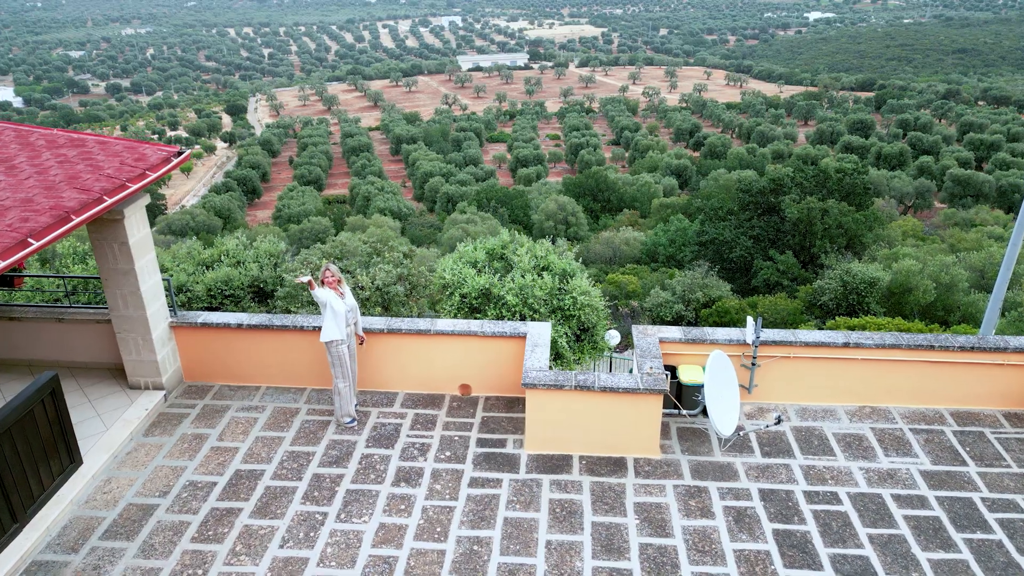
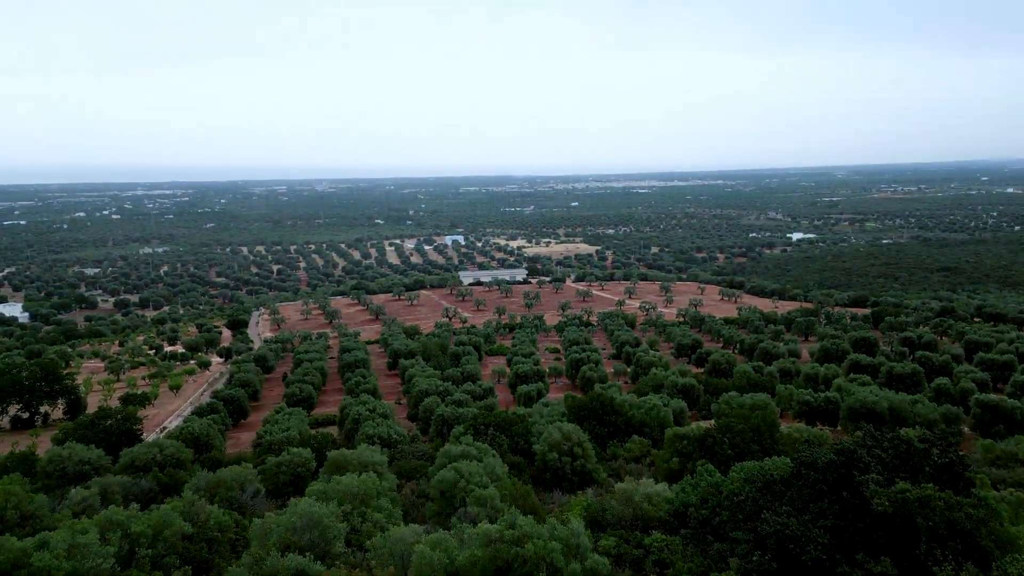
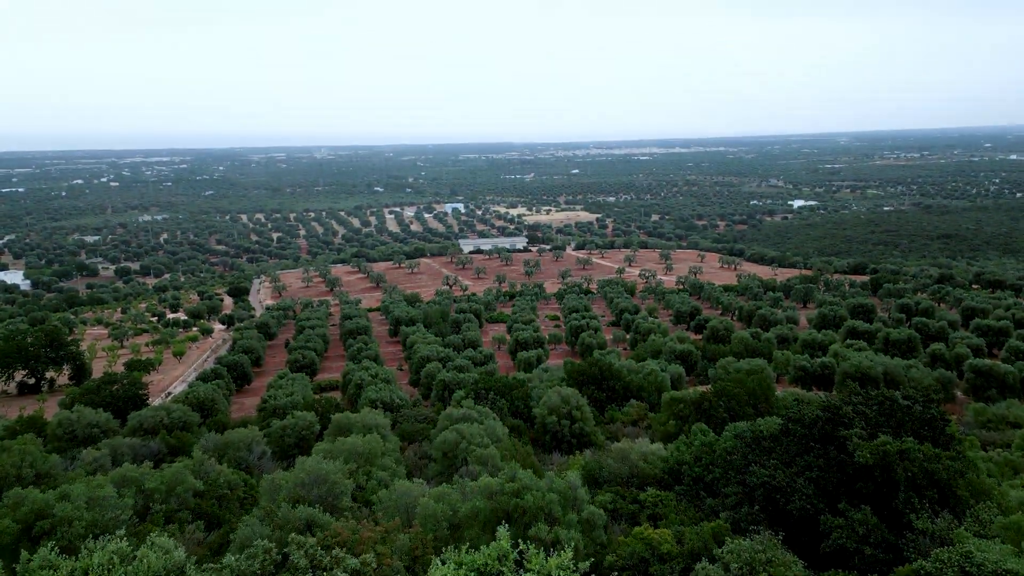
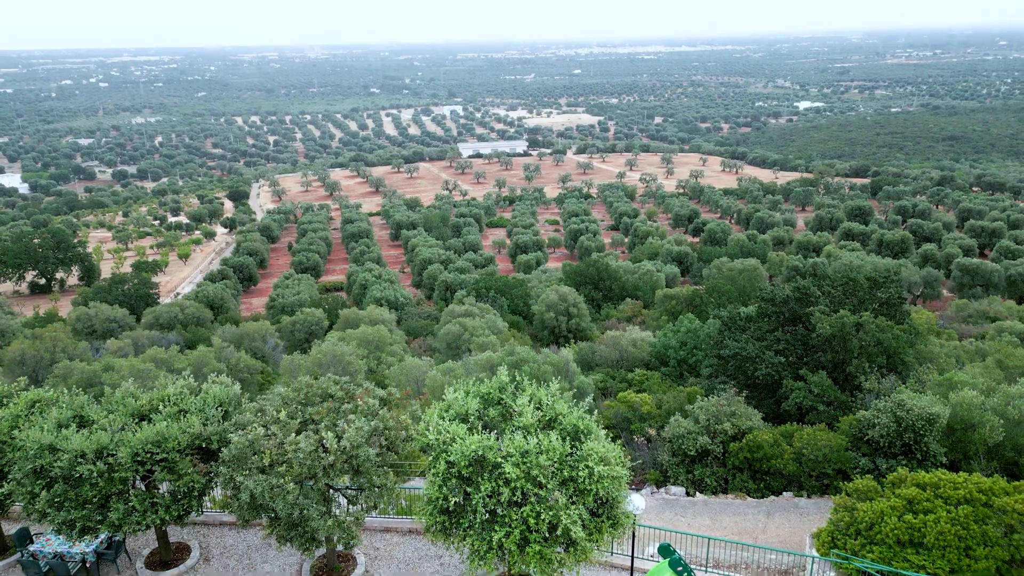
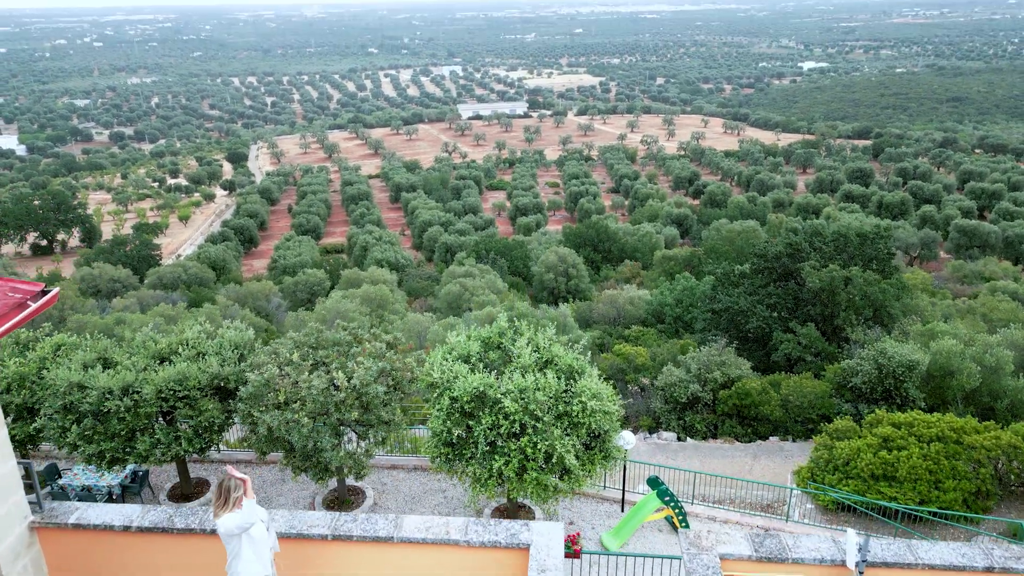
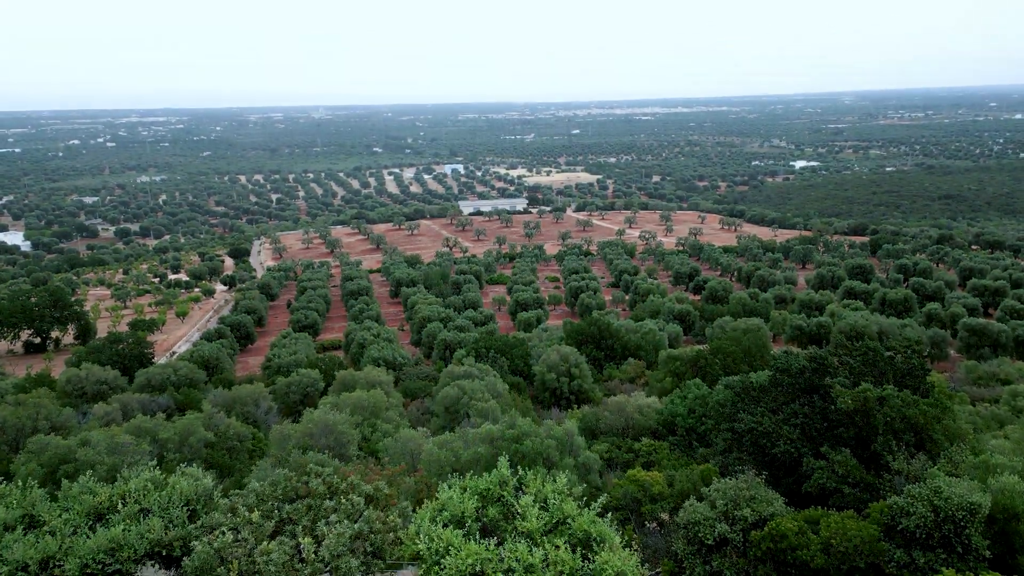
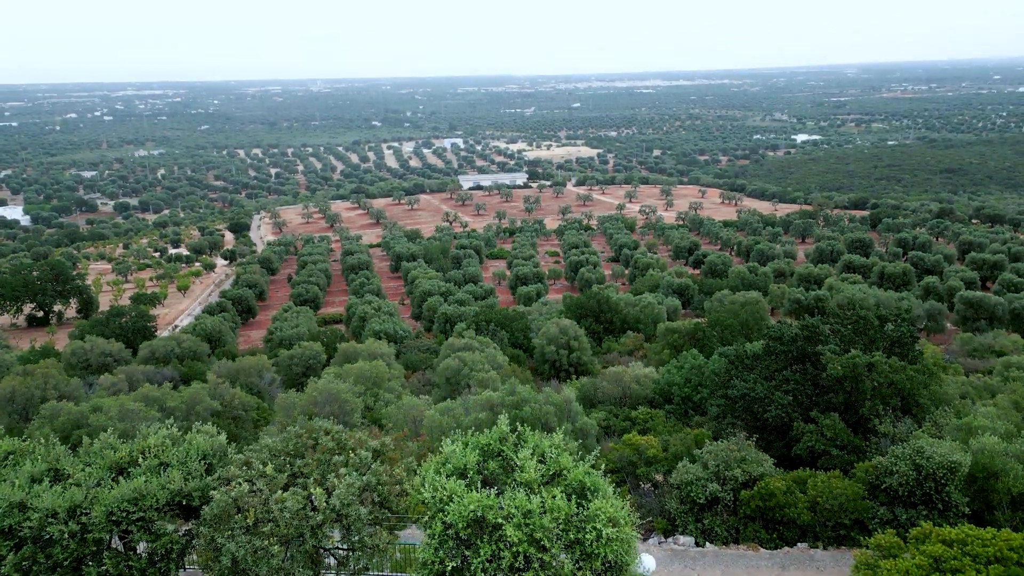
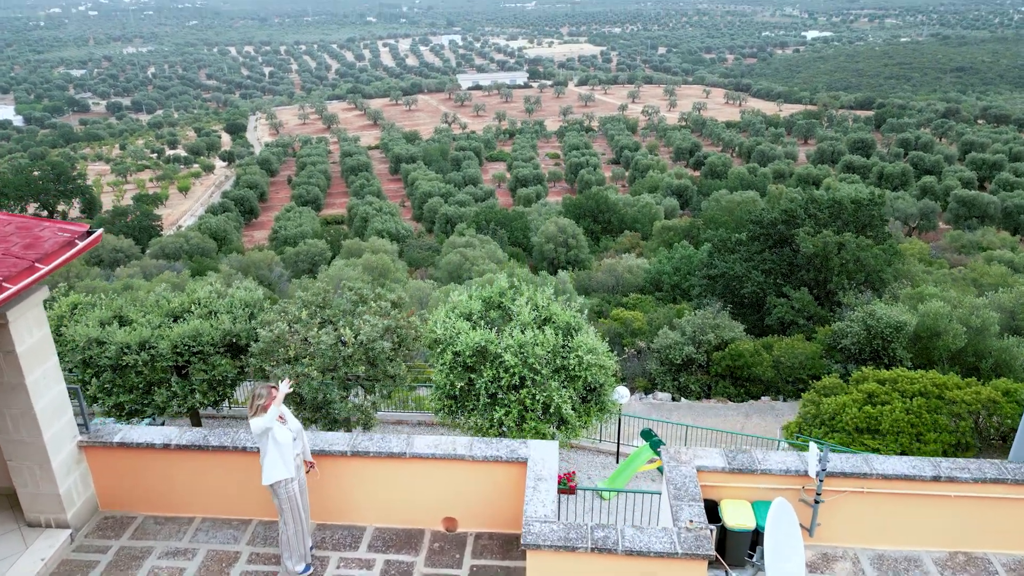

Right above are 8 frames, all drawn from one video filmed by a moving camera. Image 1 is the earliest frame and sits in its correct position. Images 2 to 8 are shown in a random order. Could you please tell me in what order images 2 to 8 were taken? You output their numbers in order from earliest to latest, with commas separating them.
8, 5, 4, 7, 6, 3, 2
